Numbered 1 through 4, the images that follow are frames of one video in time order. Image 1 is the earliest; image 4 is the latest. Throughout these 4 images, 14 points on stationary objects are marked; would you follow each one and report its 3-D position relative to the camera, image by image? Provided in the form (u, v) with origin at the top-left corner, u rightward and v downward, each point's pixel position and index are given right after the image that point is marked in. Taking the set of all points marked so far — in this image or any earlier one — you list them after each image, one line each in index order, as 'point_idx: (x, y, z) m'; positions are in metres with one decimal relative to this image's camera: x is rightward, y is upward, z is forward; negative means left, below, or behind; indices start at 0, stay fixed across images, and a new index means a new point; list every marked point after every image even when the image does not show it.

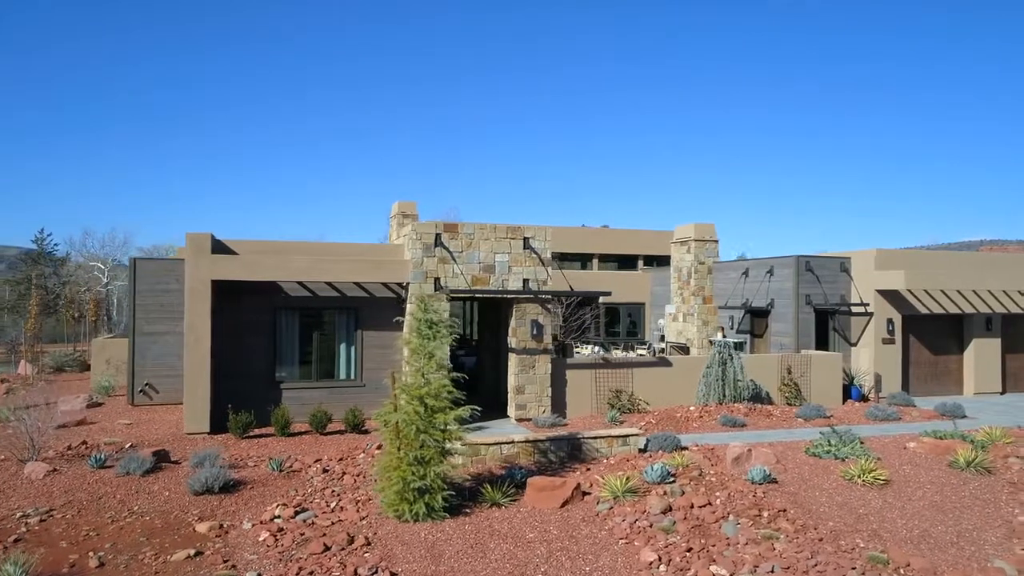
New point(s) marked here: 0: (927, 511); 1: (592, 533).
0: (+5.3, -2.9, +9.7) m
1: (+0.9, -2.8, +8.6) m
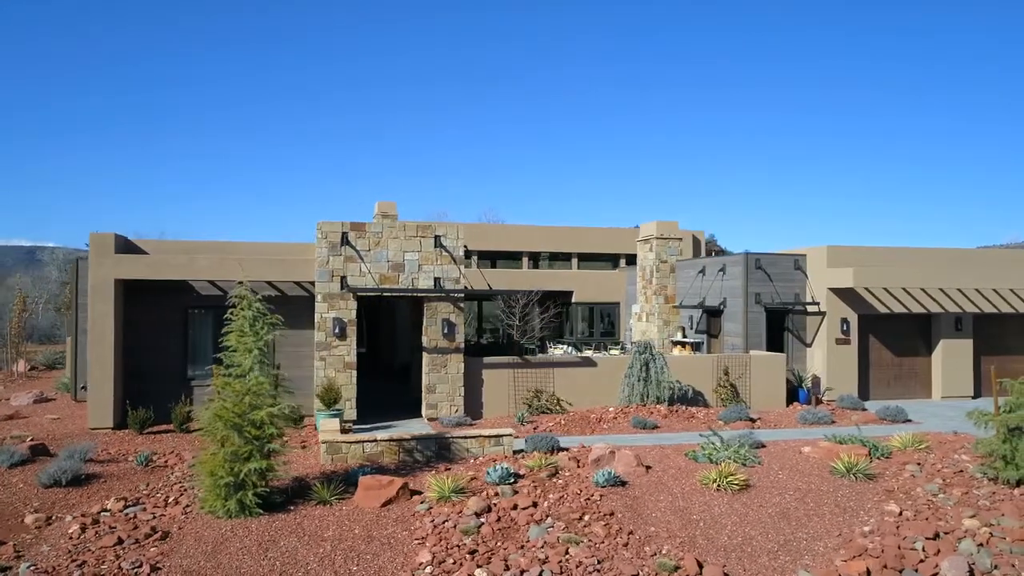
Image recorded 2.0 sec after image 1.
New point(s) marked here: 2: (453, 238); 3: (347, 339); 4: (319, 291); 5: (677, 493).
0: (+3.1, -2.8, +9.2) m
1: (-1.4, -2.8, +8.5) m
2: (-1.2, +1.0, +15.0) m
3: (-3.2, -1.0, +14.5) m
4: (-3.7, -0.1, +14.4) m
5: (+2.2, -2.7, +9.8) m
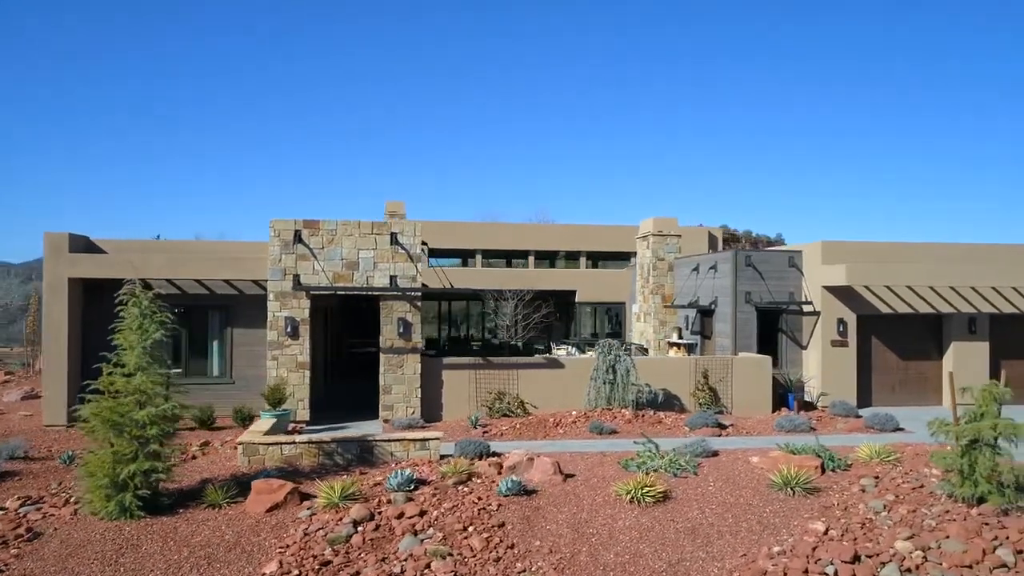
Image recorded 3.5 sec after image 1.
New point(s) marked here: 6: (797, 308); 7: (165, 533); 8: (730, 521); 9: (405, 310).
0: (+1.8, -2.8, +8.5) m
1: (-2.7, -2.7, +8.1) m
2: (-2.0, +1.0, +14.6) m
3: (-4.0, -1.0, +14.3) m
4: (-4.5, 0.0, +14.2) m
5: (+0.9, -2.6, +9.2) m
6: (+6.6, -0.5, +17.5) m
7: (-3.9, -2.7, +8.4) m
8: (+2.6, -2.8, +8.9) m
9: (-2.1, -0.4, +14.6) m
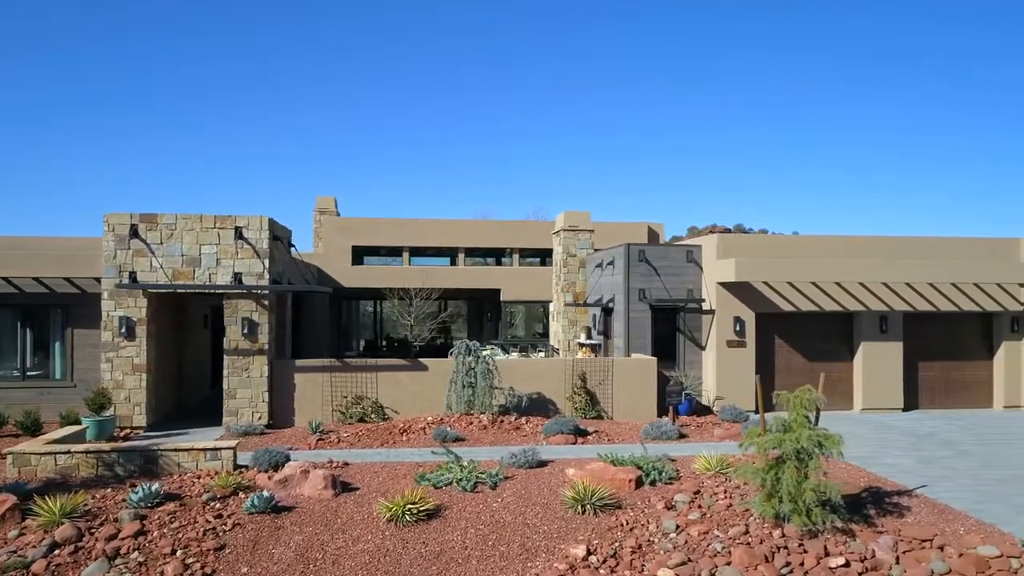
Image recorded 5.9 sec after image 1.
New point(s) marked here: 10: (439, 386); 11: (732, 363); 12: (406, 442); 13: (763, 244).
0: (-1.0, -2.7, +7.5) m
1: (-5.6, -2.7, +7.3) m
2: (-4.7, +1.1, +13.7) m
3: (-6.7, -0.9, +13.5) m
4: (-7.2, 0.0, +13.4) m
5: (-1.9, -2.6, +8.3) m
6: (+4.0, -0.4, +16.4) m
7: (-6.7, -2.7, +7.6) m
8: (-0.2, -2.7, +7.9) m
9: (-4.8, -0.4, +13.8) m
10: (-1.3, -1.9, +14.4) m
11: (+4.6, -1.6, +15.8) m
12: (-1.8, -2.6, +12.5) m
13: (+5.3, +0.9, +15.8) m
